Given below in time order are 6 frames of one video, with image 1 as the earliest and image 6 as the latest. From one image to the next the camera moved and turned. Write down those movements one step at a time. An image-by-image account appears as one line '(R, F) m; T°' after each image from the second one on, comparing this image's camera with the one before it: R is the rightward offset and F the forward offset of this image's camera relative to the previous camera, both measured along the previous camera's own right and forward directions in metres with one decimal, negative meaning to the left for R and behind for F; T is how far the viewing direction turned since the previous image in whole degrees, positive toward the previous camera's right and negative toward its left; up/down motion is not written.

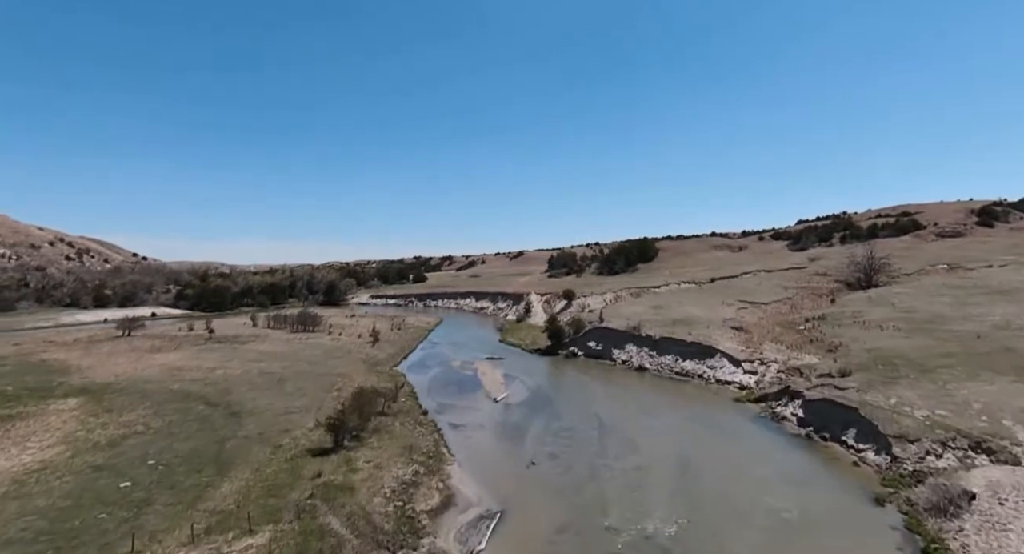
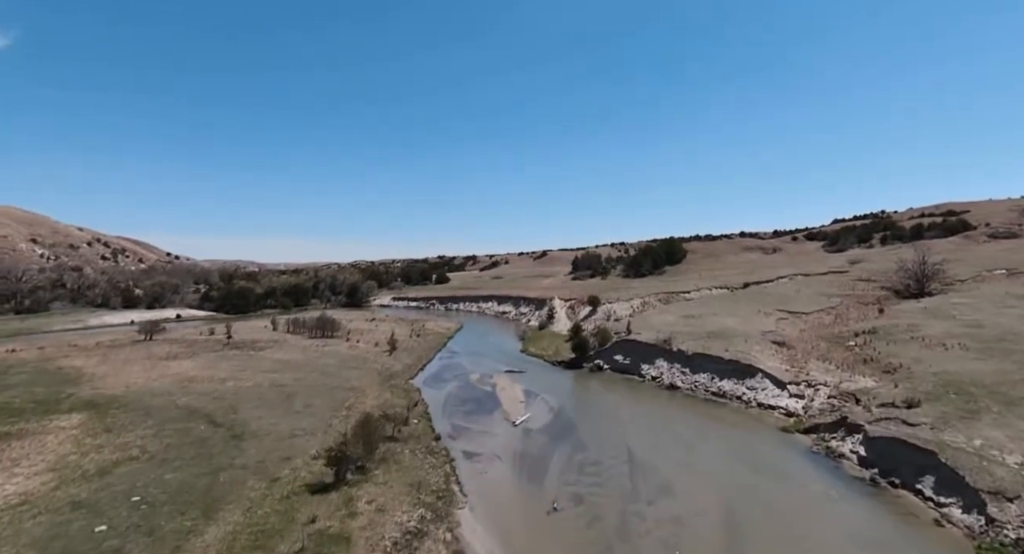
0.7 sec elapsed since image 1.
(+0.2, +1.9) m; -3°
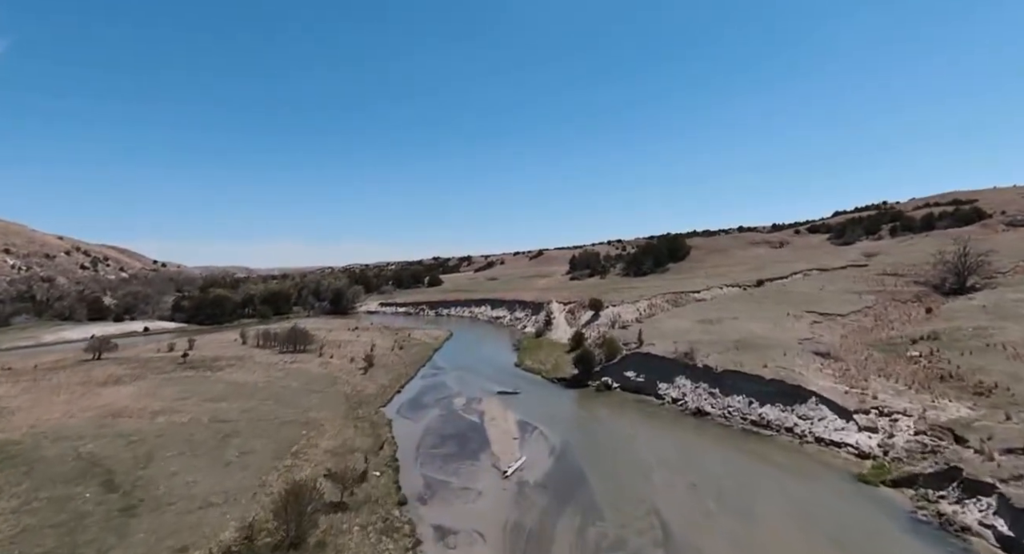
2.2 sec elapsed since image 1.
(+0.3, +5.0) m; +1°
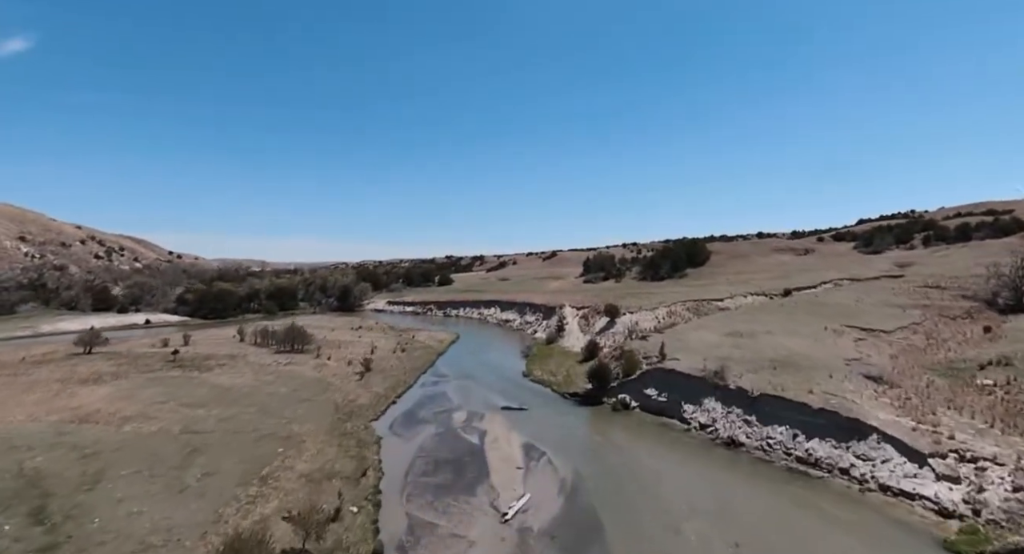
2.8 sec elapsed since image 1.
(+0.2, +2.8) m; -1°
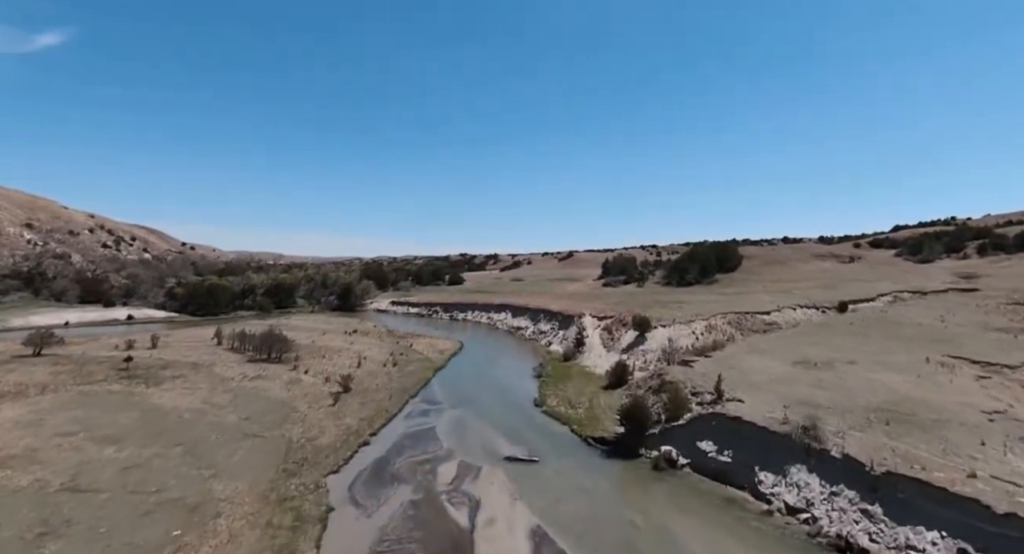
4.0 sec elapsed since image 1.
(+0.1, +6.2) m; -2°
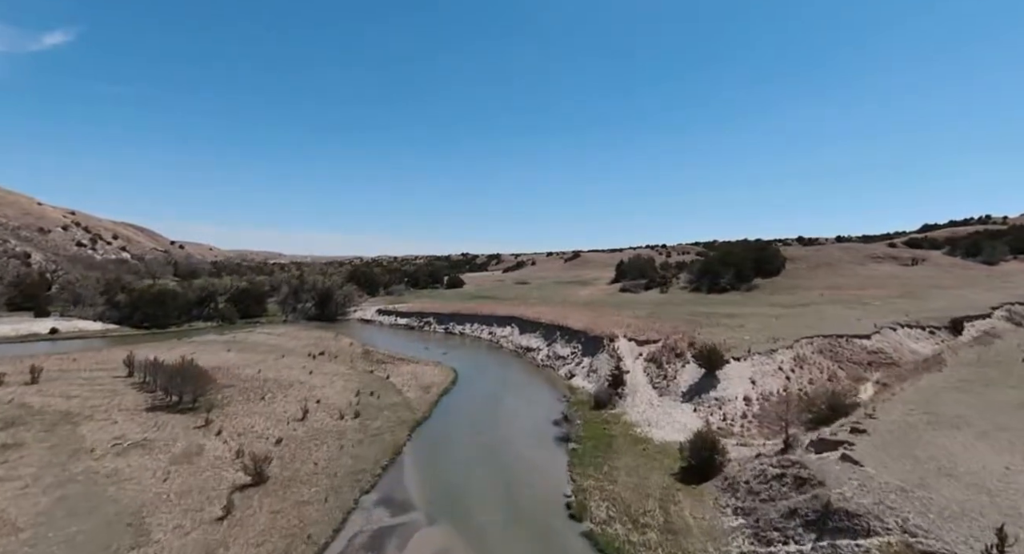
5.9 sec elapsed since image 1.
(-0.5, +10.9) m; 0°
